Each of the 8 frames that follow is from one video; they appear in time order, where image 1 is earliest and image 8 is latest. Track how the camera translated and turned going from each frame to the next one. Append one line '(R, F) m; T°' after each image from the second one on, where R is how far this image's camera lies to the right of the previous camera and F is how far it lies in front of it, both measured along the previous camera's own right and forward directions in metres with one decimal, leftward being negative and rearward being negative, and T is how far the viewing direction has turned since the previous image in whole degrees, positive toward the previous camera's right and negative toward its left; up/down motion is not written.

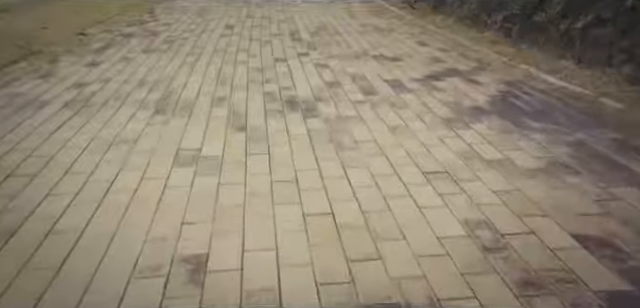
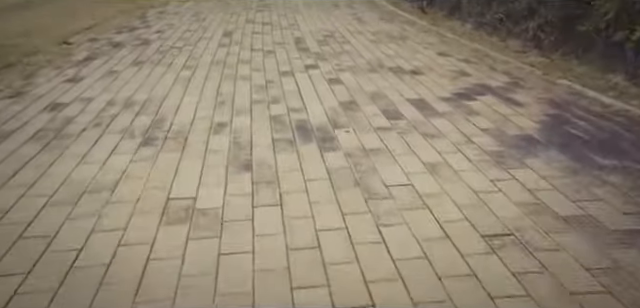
(-0.1, +0.6) m; 0°
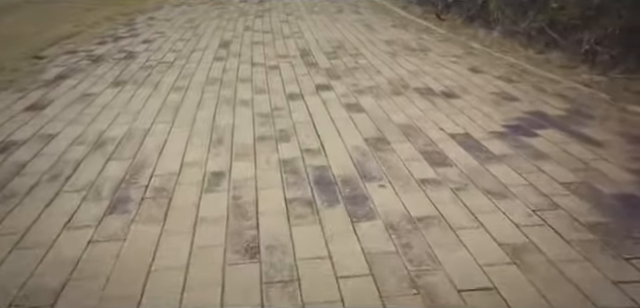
(-0.2, +0.8) m; 0°
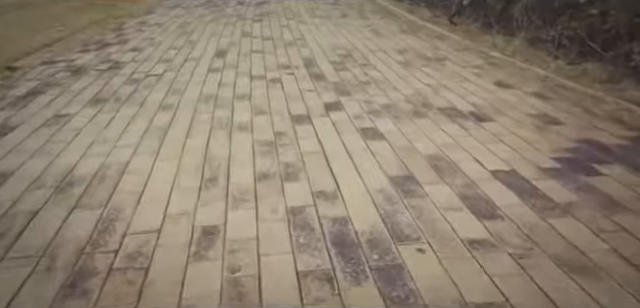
(-0.1, +0.6) m; 0°
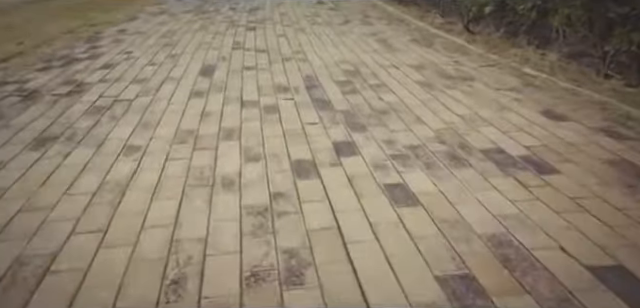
(-0.1, +0.9) m; 0°
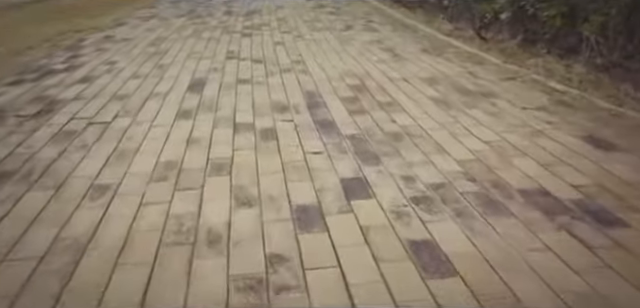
(0.0, +0.5) m; 0°
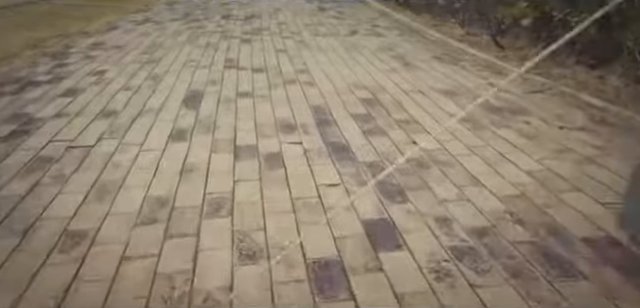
(-0.1, +0.4) m; 0°
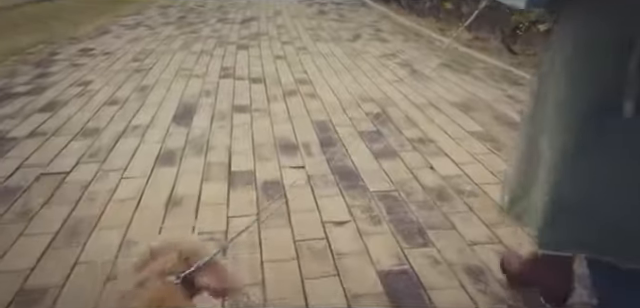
(0.0, +0.4) m; 0°
